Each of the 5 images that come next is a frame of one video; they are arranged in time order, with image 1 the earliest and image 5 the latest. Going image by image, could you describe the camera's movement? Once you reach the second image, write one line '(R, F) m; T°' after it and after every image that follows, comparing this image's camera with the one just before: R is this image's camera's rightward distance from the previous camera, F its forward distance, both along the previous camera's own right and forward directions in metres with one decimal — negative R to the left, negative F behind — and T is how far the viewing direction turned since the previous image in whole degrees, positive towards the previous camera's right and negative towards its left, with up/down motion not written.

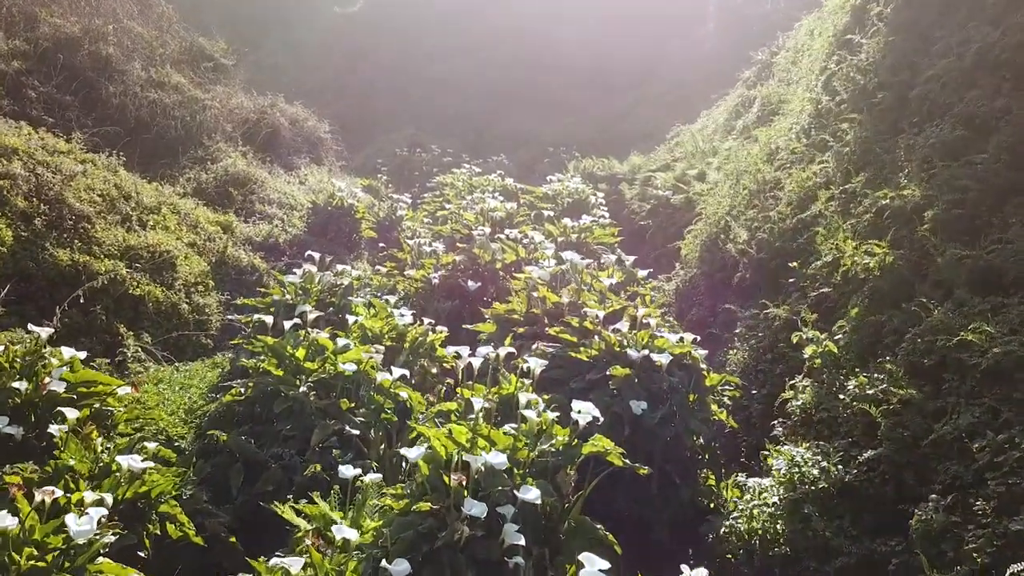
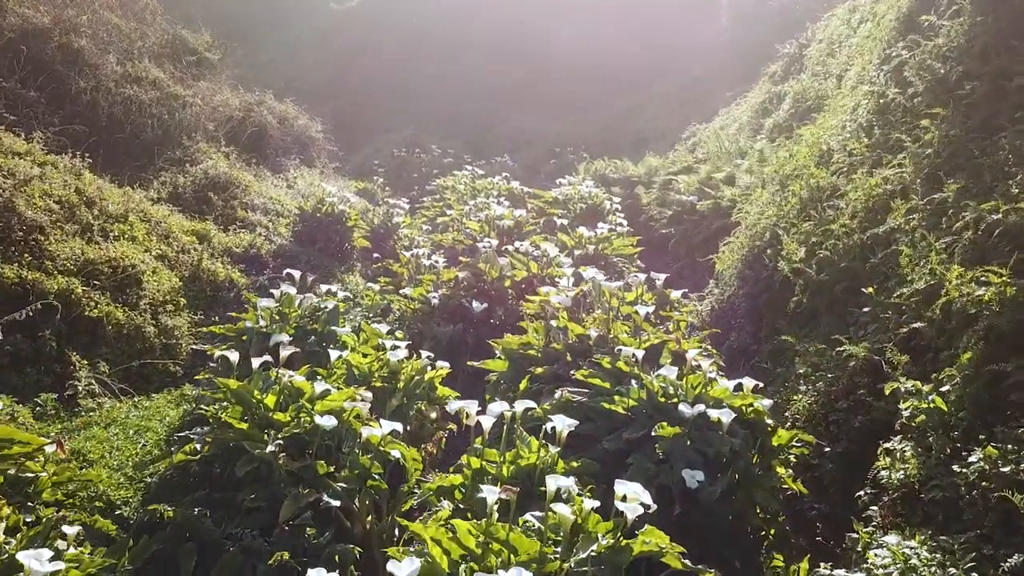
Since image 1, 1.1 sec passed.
(-0.1, +1.0) m; 0°
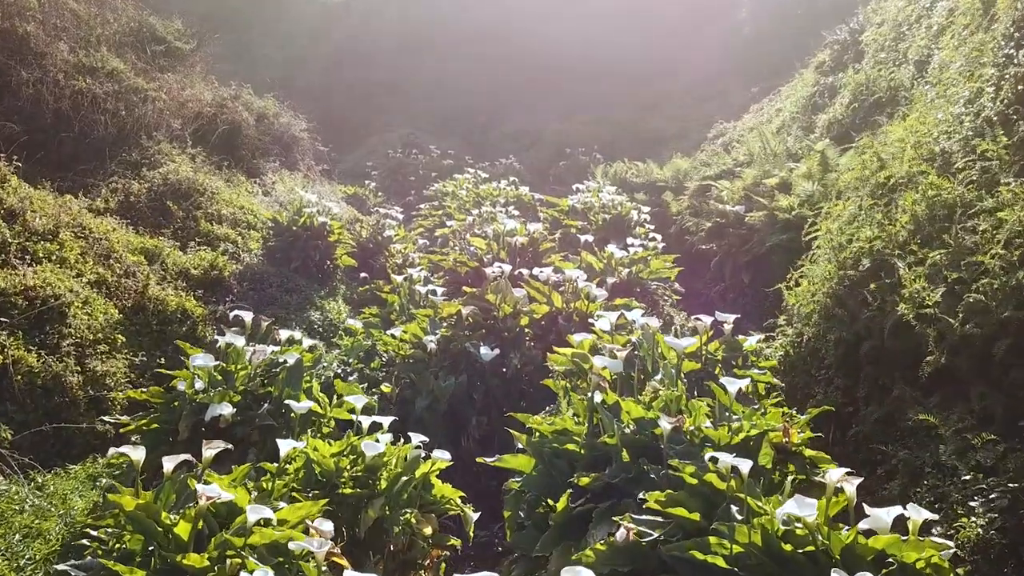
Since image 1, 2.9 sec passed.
(-0.2, +1.5) m; 0°
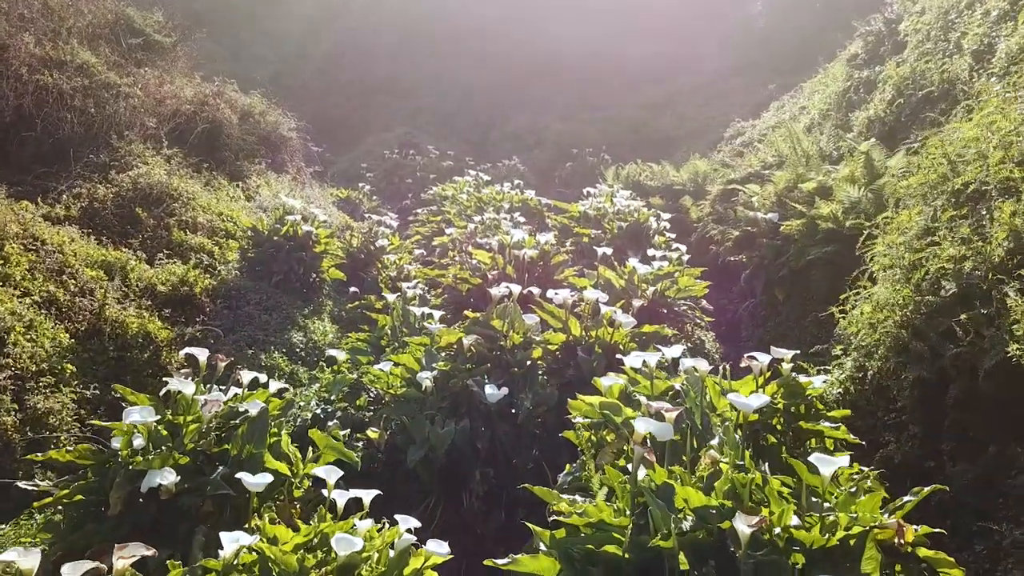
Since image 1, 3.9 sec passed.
(-0.1, +0.8) m; 0°
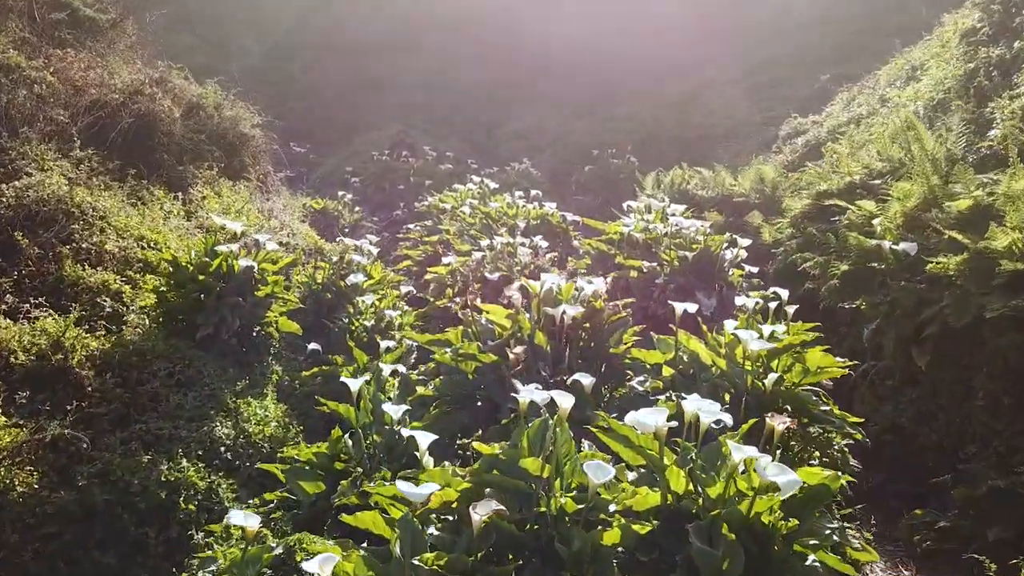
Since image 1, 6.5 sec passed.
(-0.2, +2.1) m; 0°
